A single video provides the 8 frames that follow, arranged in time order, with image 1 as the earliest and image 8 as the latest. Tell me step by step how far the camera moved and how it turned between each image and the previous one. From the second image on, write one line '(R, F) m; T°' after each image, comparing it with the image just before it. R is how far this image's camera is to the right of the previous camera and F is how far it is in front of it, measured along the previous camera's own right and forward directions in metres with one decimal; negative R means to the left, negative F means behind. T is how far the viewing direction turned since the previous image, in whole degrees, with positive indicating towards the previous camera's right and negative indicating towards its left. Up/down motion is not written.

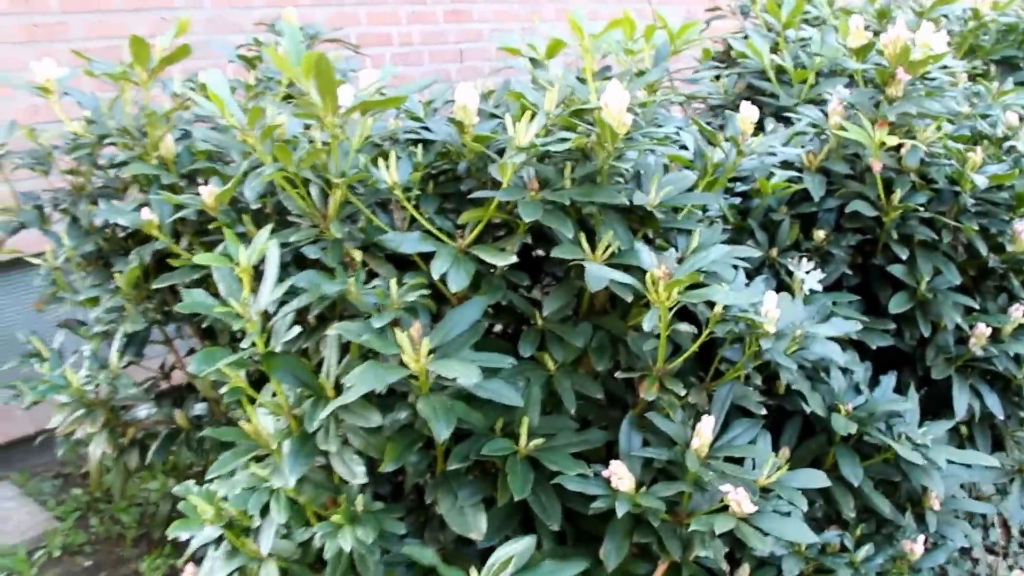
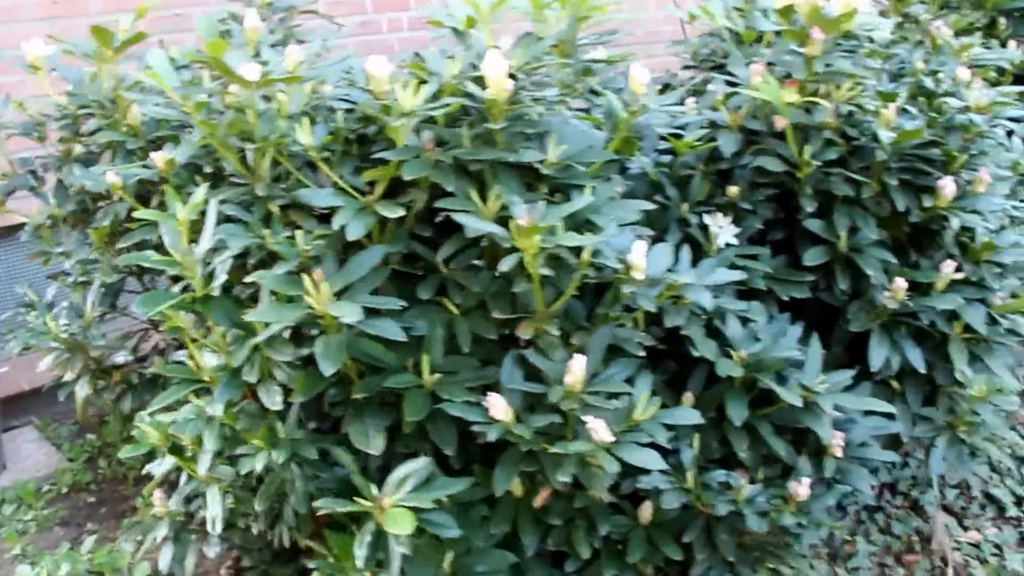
(+0.4, -0.1) m; -5°
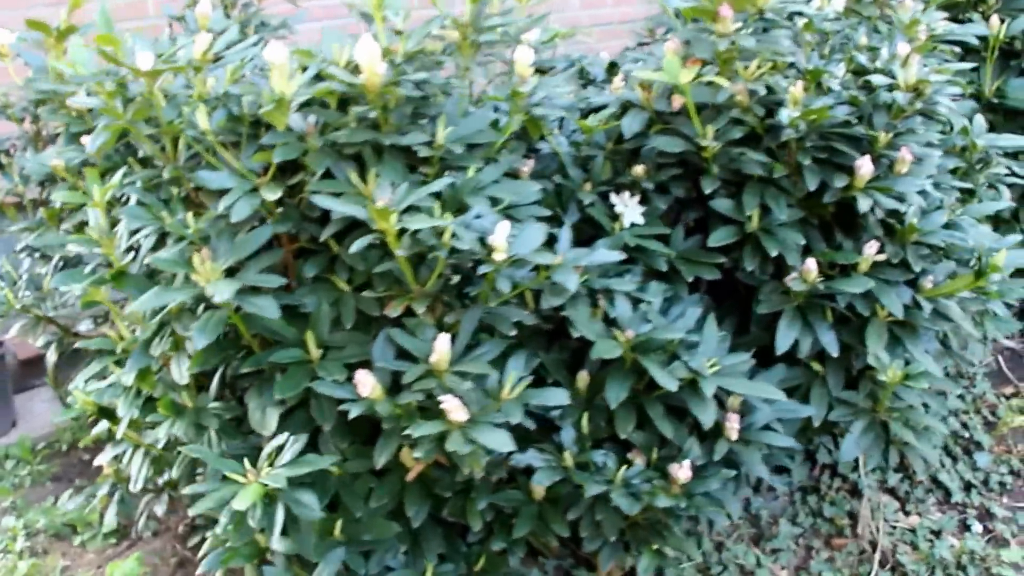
(+0.4, 0.0) m; -5°
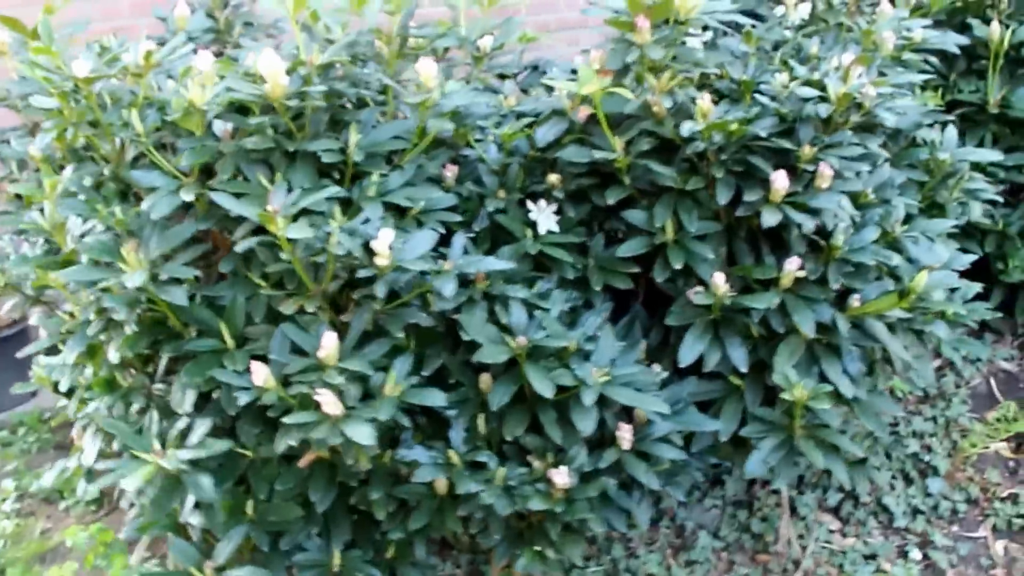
(+0.5, 0.0) m; -7°
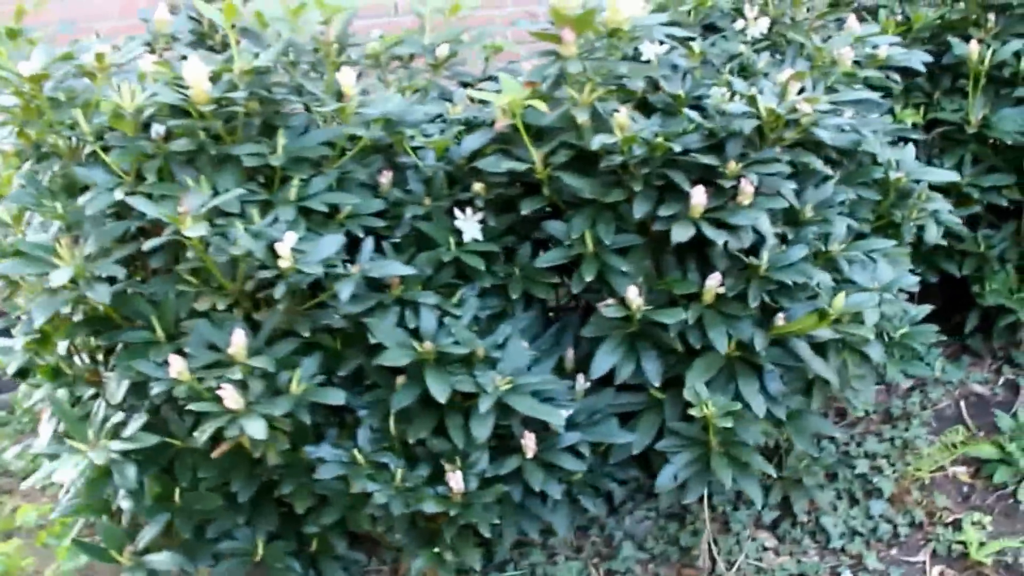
(+0.4, 0.0) m; -4°
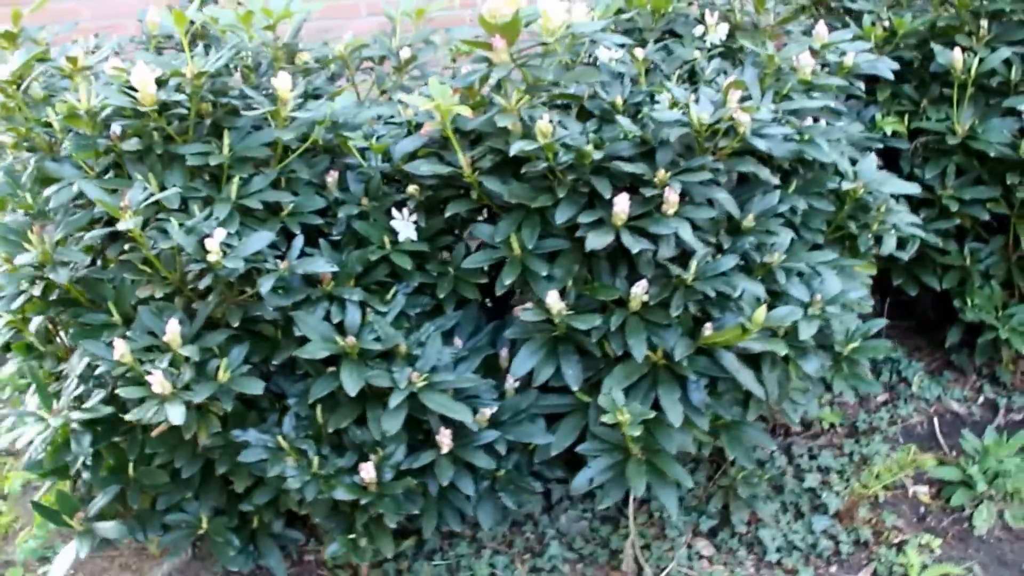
(+0.4, 0.0) m; -5°
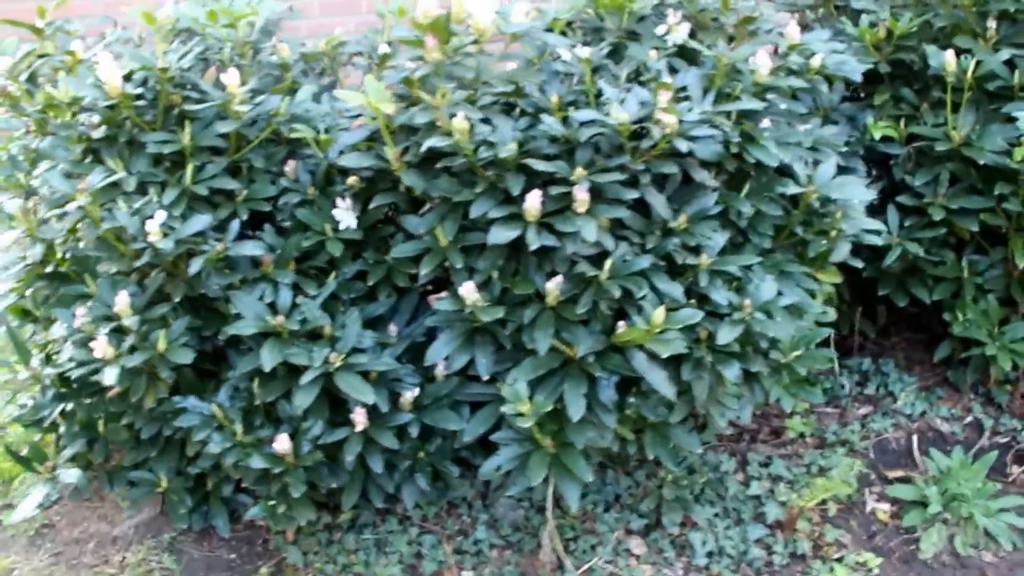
(+0.5, 0.0) m; -8°
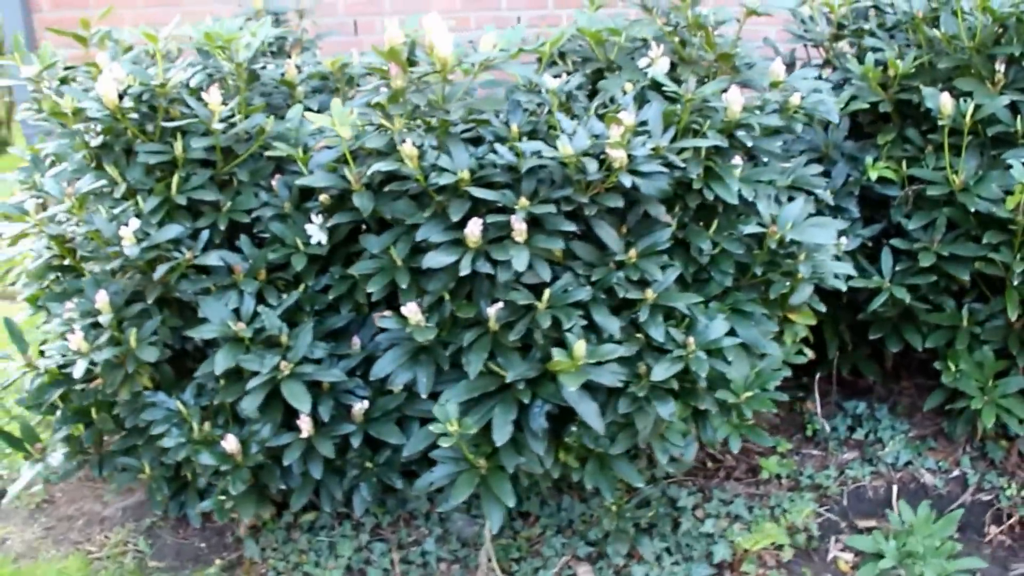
(+0.4, 0.0) m; -7°
